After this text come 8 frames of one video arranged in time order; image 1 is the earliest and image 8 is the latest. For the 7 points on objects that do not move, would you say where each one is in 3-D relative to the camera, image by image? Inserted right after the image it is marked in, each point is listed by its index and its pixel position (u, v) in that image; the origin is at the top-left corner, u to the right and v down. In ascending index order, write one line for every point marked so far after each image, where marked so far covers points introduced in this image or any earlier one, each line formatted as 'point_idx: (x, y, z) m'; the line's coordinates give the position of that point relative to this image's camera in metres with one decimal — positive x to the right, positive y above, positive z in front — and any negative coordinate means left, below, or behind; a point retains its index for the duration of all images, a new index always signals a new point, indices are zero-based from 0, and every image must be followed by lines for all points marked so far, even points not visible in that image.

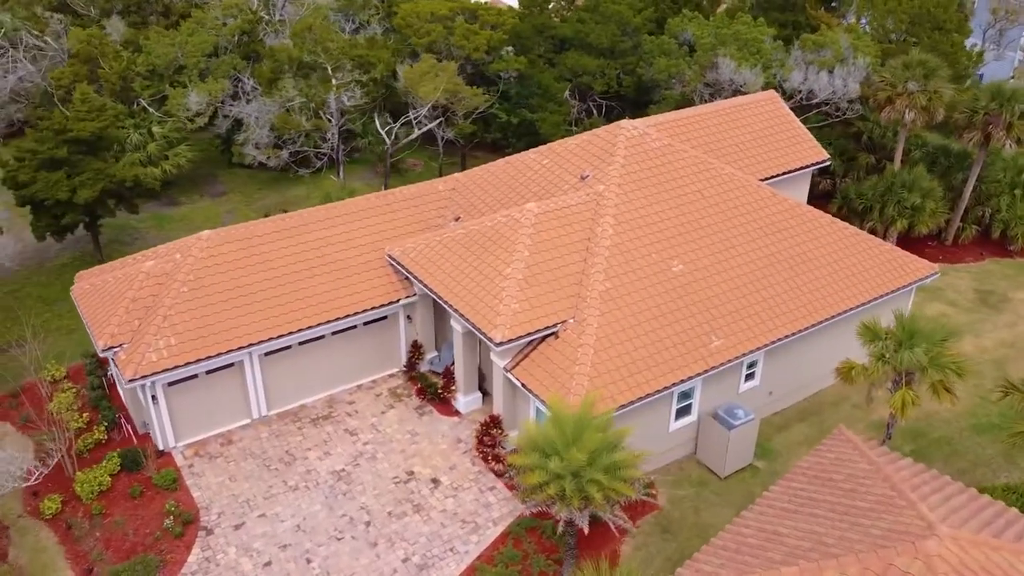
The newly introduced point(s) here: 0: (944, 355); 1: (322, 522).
0: (+8.9, -1.4, +18.1) m
1: (-4.3, -5.4, +19.9) m
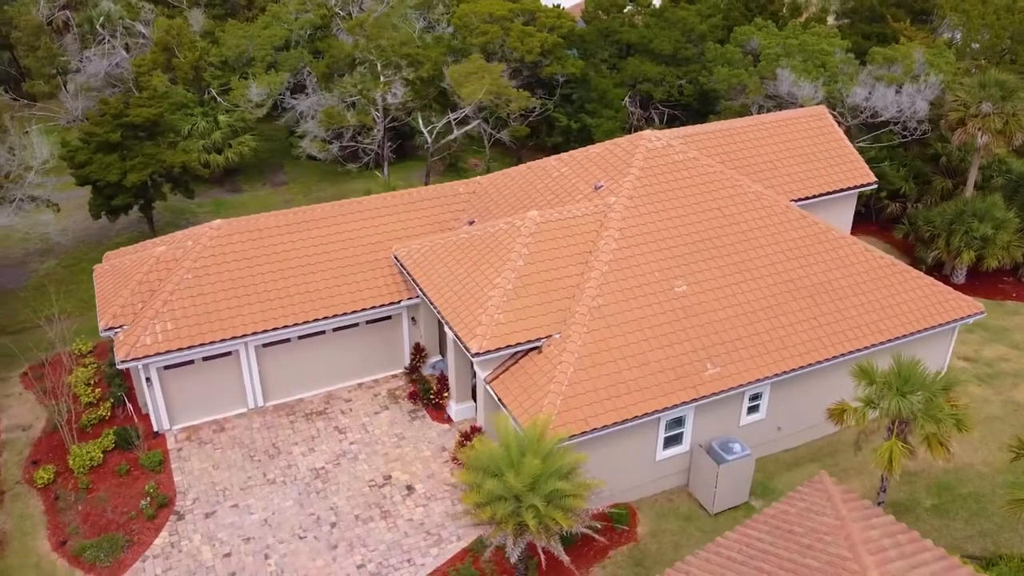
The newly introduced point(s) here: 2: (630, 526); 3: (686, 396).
0: (+8.1, -2.2, +16.4) m
1: (-5.1, -5.3, +19.9) m
2: (+2.7, -5.5, +19.9) m
3: (+3.9, -2.4, +19.3) m
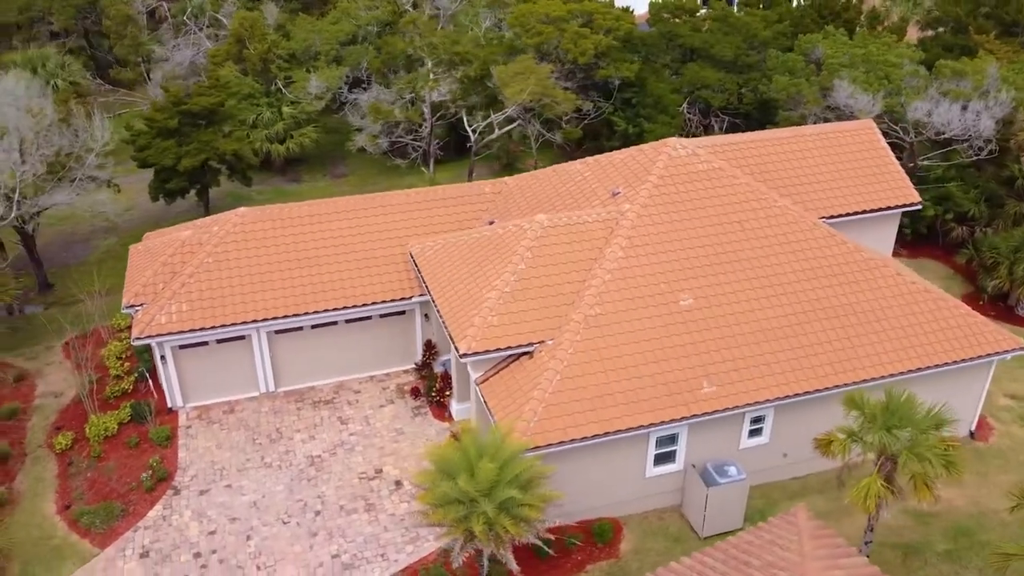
0: (+7.4, -2.8, +15.3) m
1: (-5.5, -5.0, +20.3) m
2: (+2.2, -5.7, +19.4) m
3: (+3.5, -2.7, +18.7) m
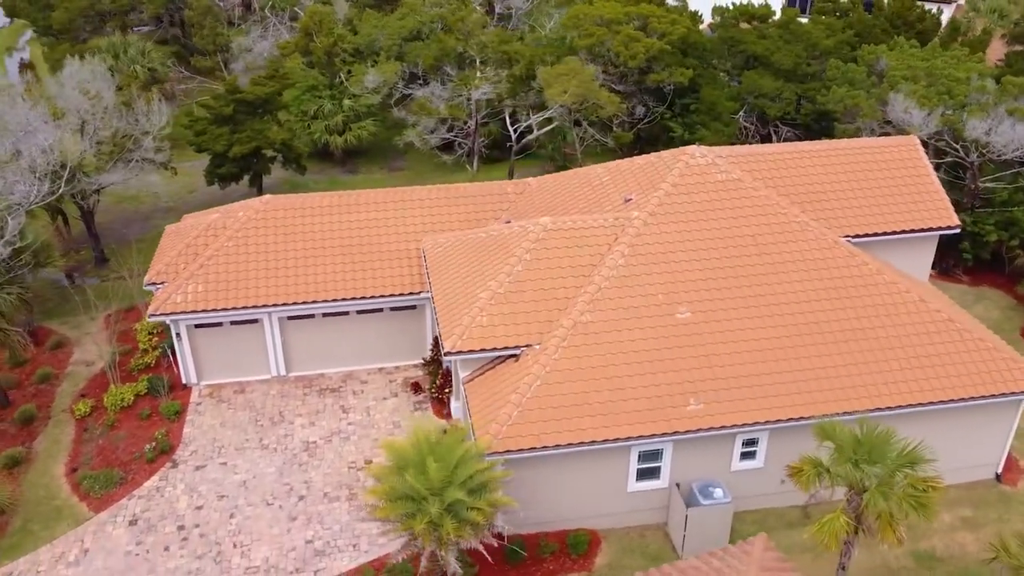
0: (+6.4, -3.2, +14.3) m
1: (-5.9, -4.7, +20.7) m
2: (+1.6, -5.8, +19.0) m
3: (+3.0, -2.9, +18.1) m
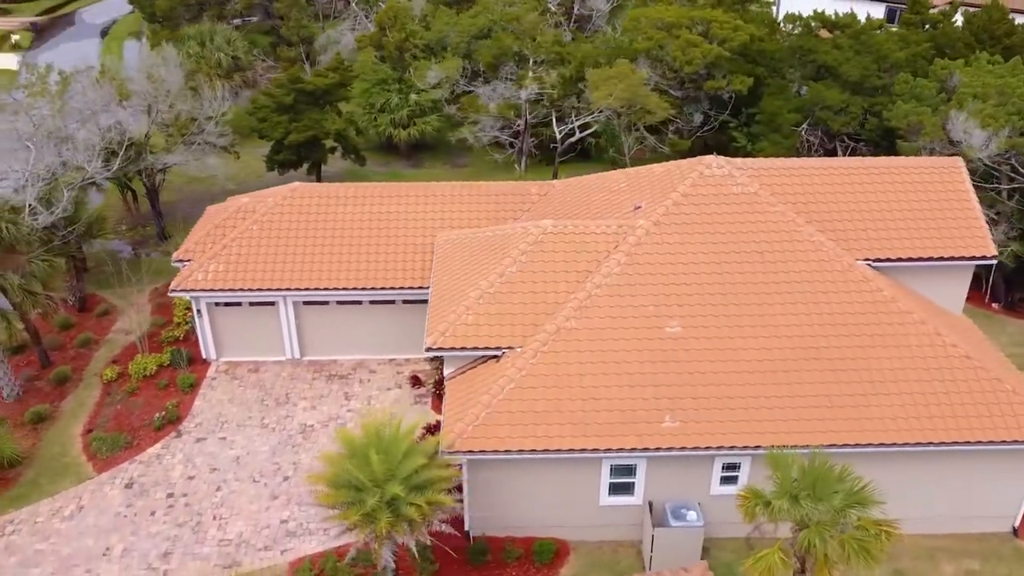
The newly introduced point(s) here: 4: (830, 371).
0: (+5.2, -3.6, +13.4) m
1: (-6.3, -4.3, +21.4) m
2: (+0.8, -5.9, +18.7) m
3: (+2.3, -3.1, +17.7) m
4: (+6.8, -1.8, +18.6) m
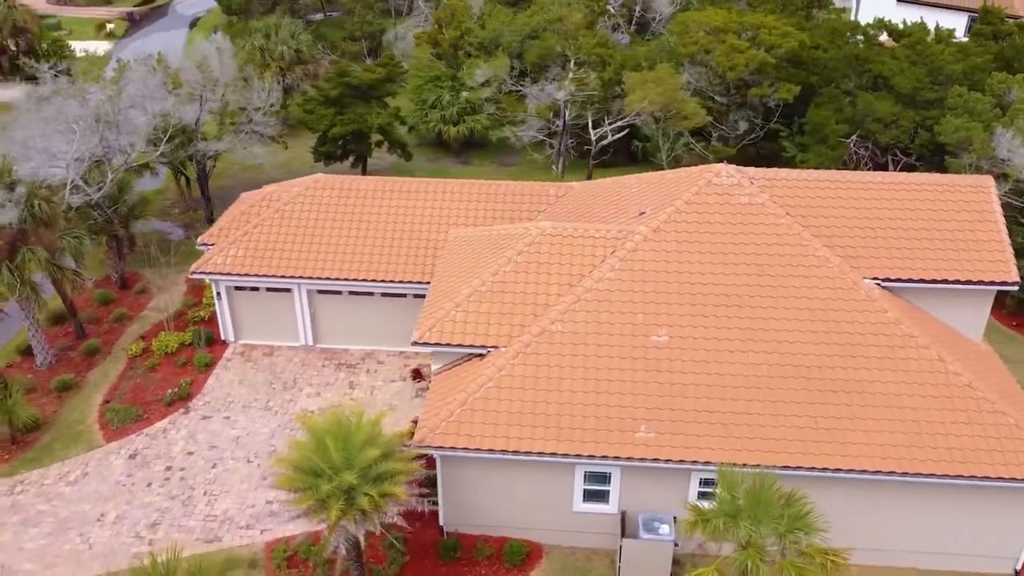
0: (+4.1, -3.9, +12.9) m
1: (-6.5, -3.9, +22.0) m
2: (+0.2, -6.0, +18.6) m
3: (+1.7, -3.2, +17.4) m
4: (+6.3, -2.1, +18.0) m
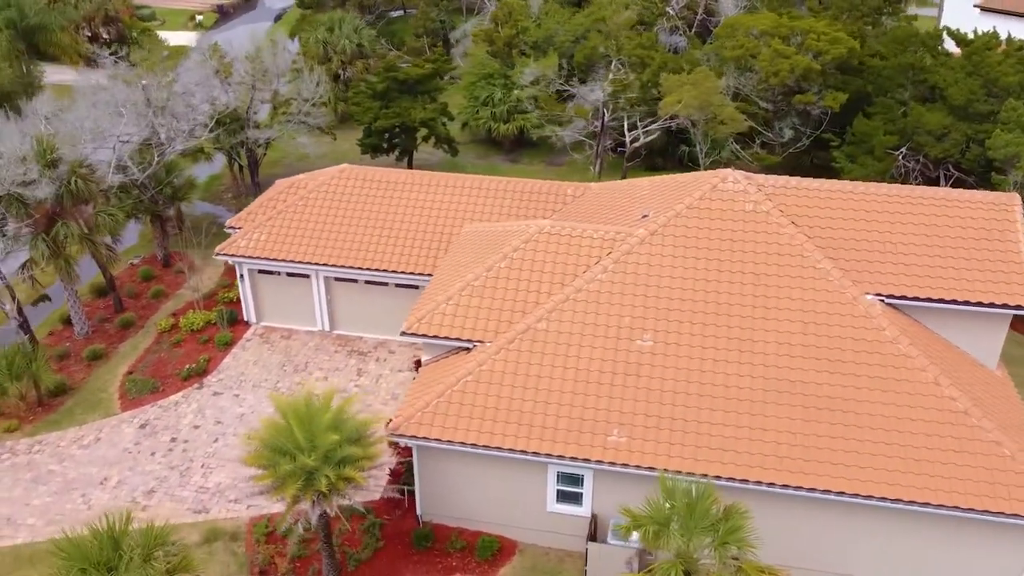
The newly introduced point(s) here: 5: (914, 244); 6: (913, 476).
0: (+3.0, -4.0, +12.6) m
1: (-6.7, -3.5, +22.7) m
2: (-0.5, -5.9, +18.6) m
3: (+1.0, -3.2, +17.3) m
4: (+5.8, -2.4, +17.4) m
5: (+9.1, +1.0, +19.5) m
6: (+7.5, -3.5, +16.3) m
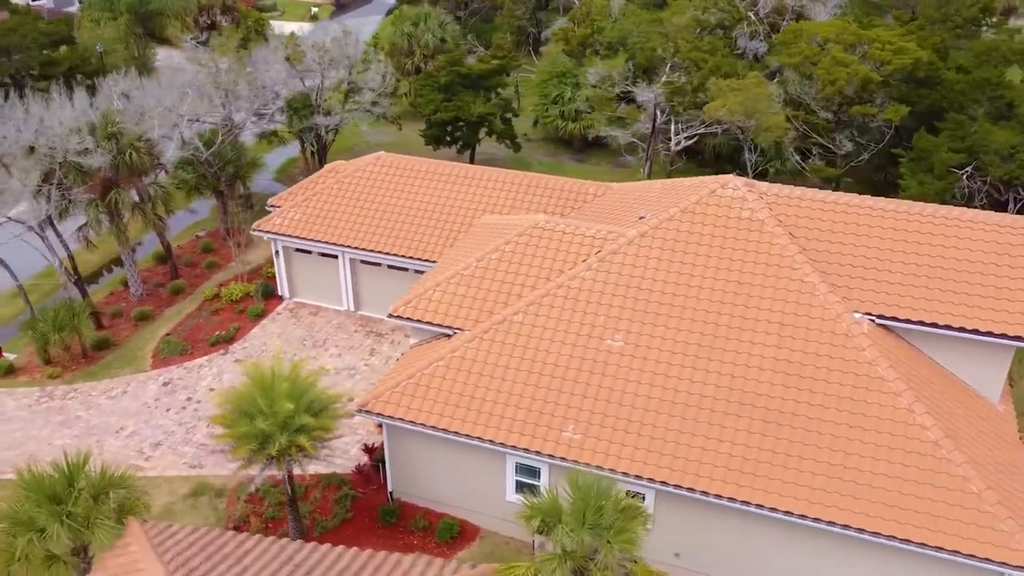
0: (+1.3, -3.9, +12.6) m
1: (-6.8, -2.8, +23.9) m
2: (-1.4, -5.6, +19.0) m
3: (+0.1, -3.1, +17.5) m
4: (+4.9, -2.6, +16.9) m
5: (+8.7, +0.5, +18.6) m
6: (+6.4, -3.8, +15.6) m
